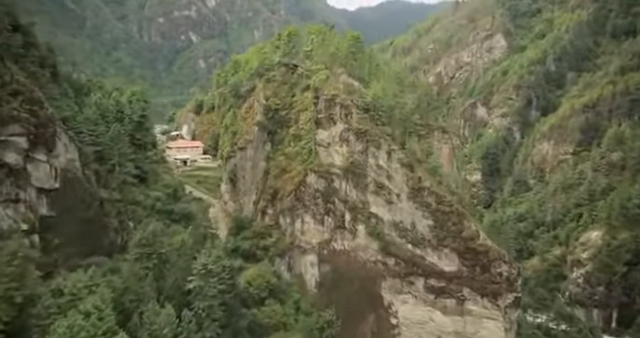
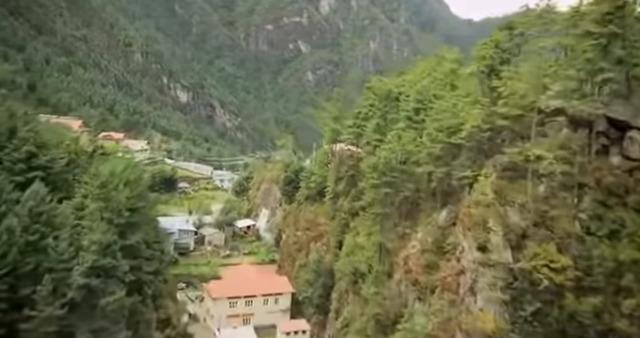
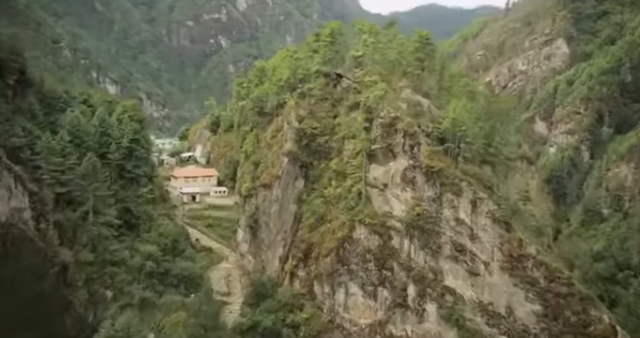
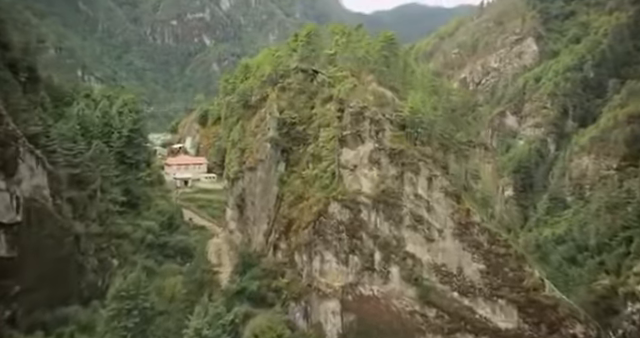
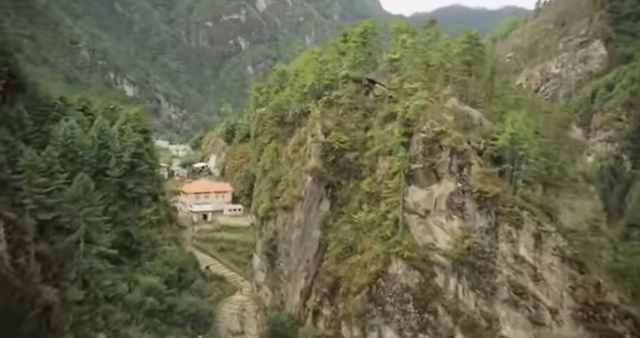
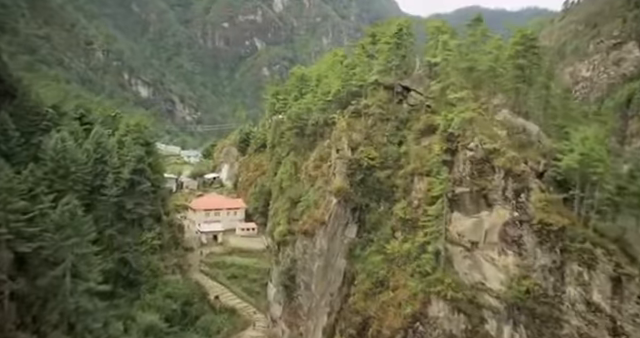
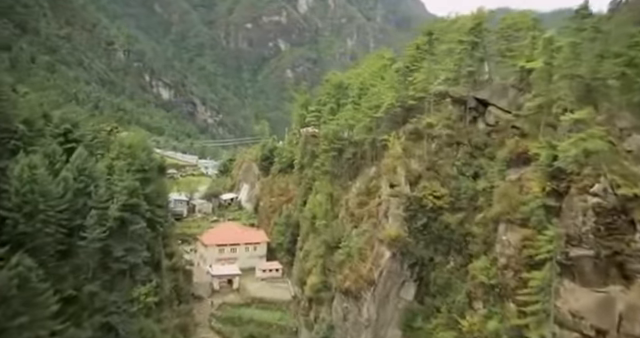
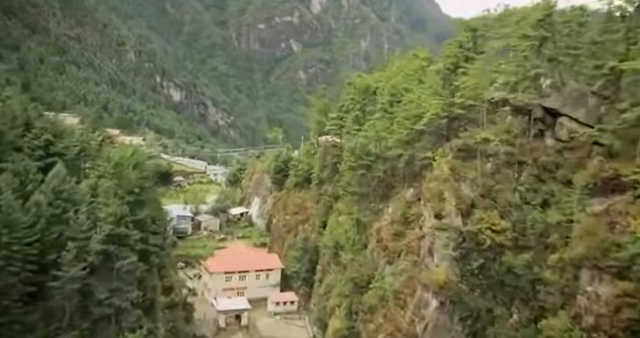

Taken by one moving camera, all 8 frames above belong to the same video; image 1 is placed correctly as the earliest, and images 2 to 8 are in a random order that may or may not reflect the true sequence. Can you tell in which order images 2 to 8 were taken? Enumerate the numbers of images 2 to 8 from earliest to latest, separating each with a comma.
4, 3, 5, 6, 7, 8, 2
